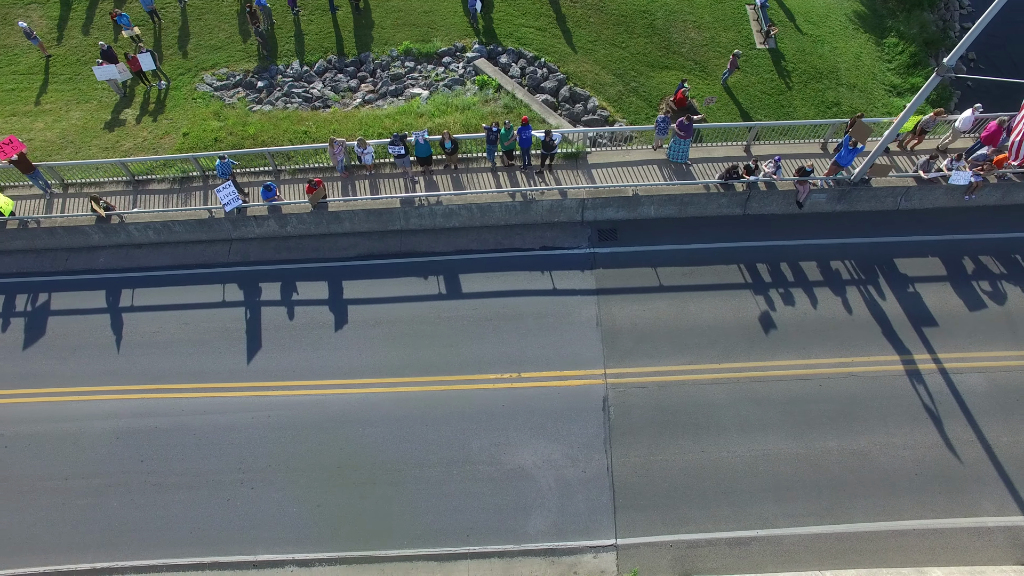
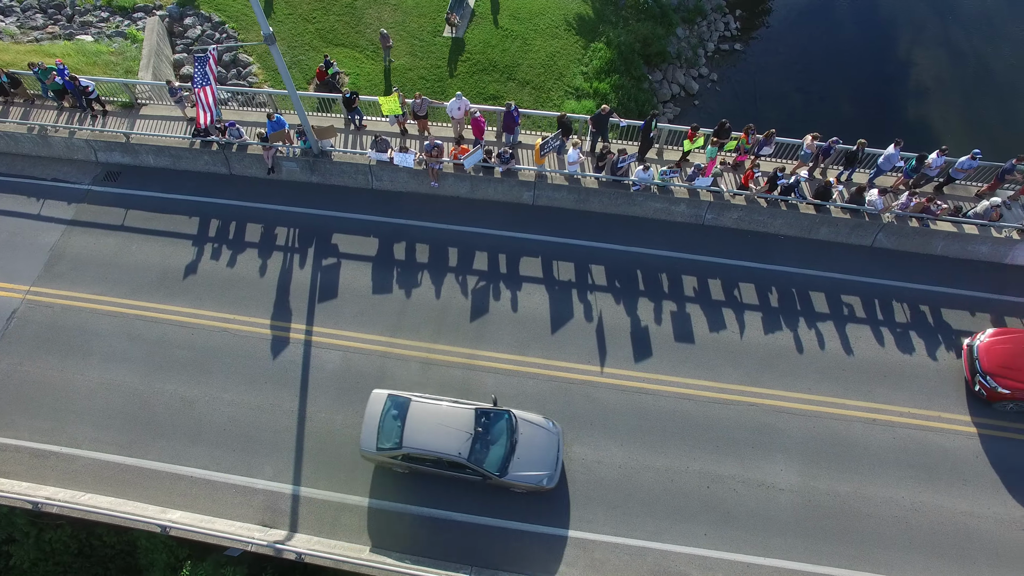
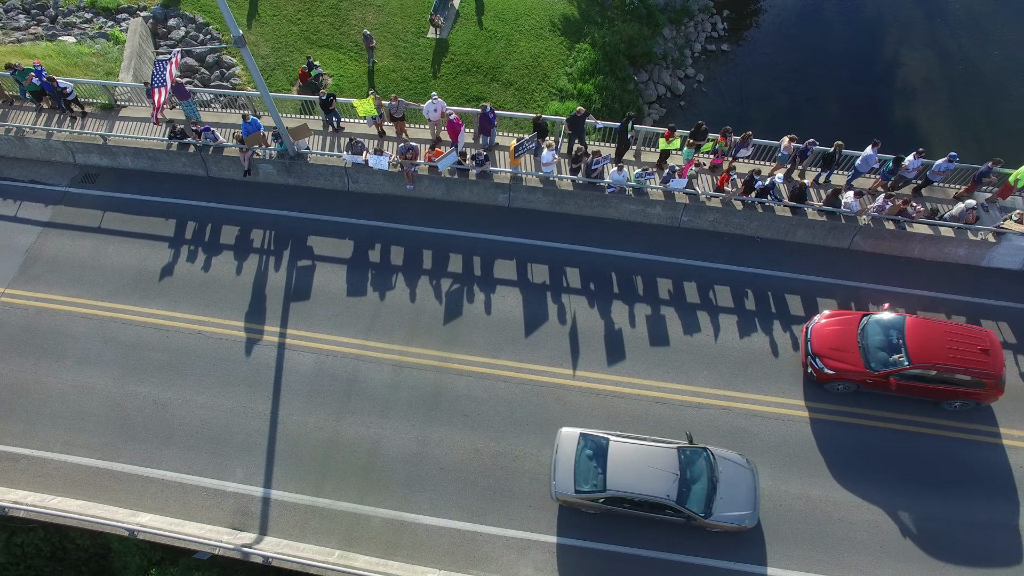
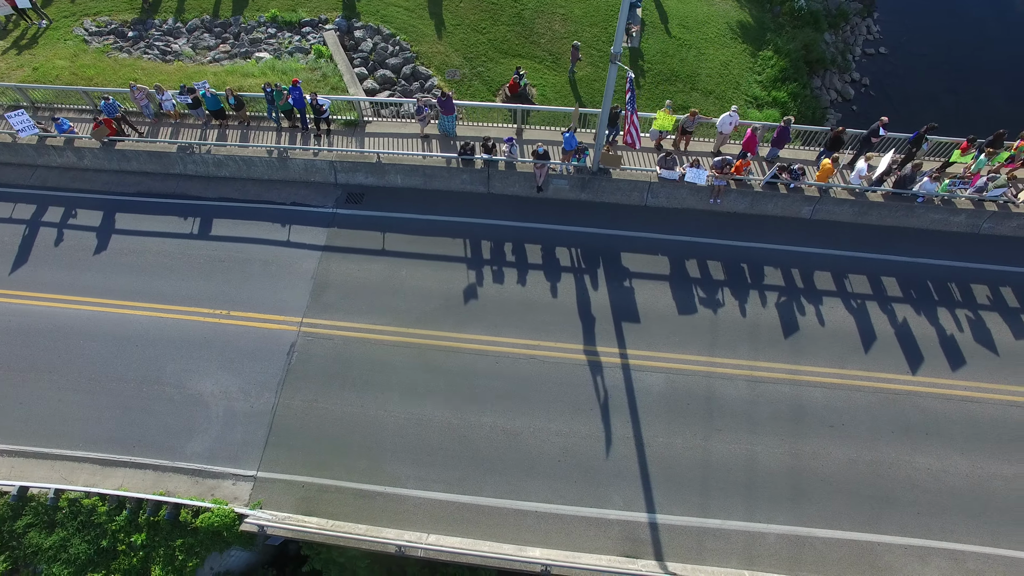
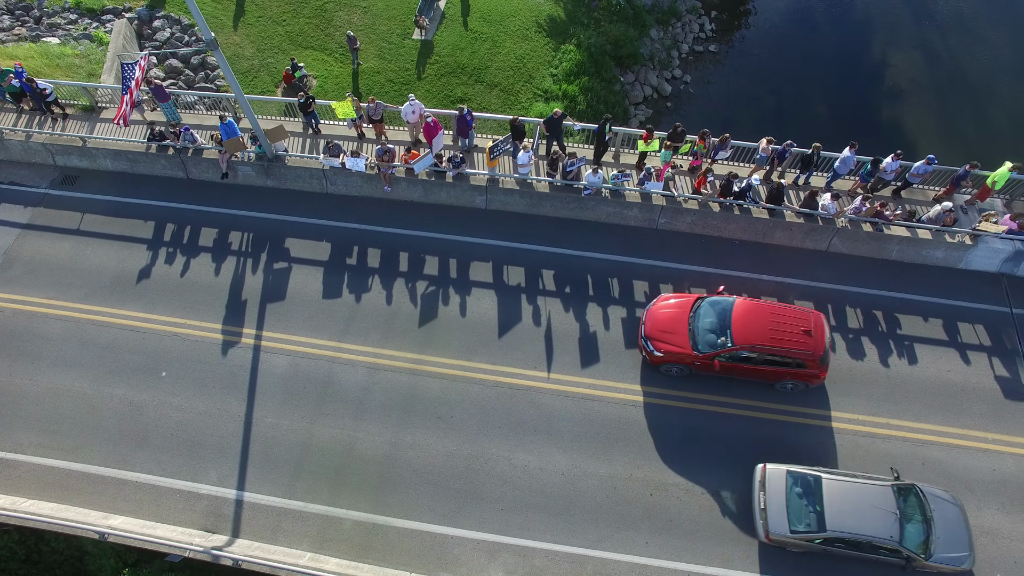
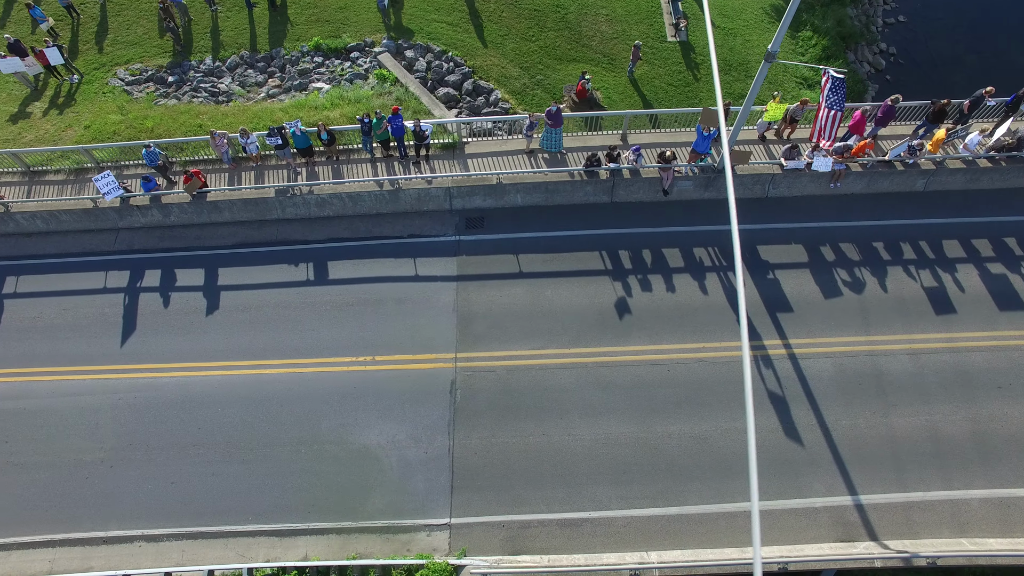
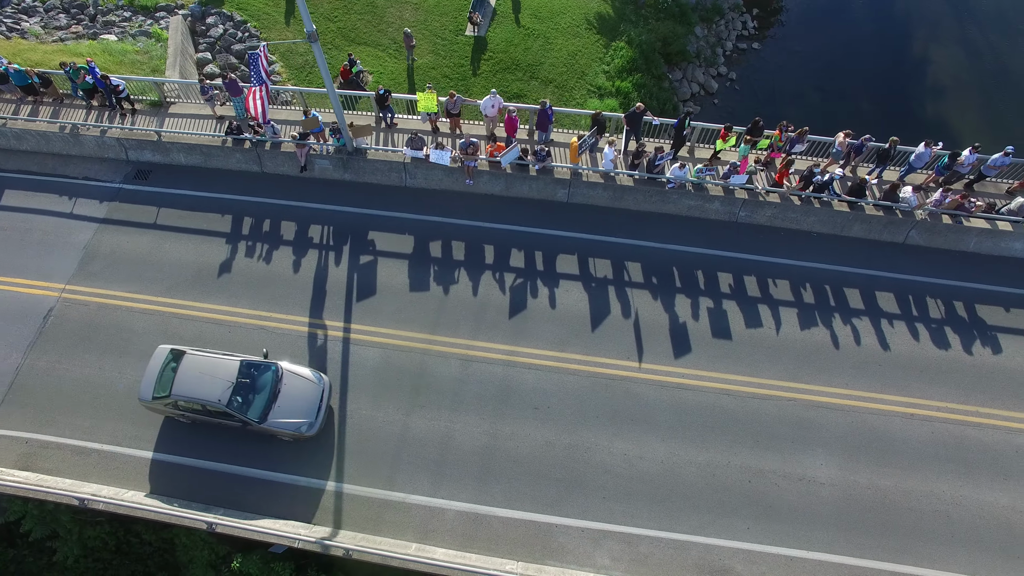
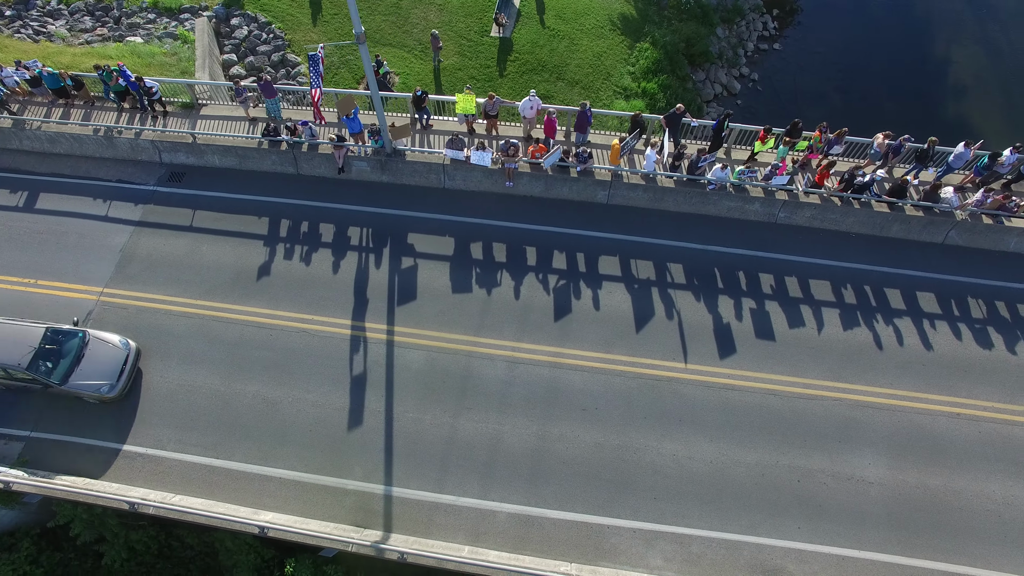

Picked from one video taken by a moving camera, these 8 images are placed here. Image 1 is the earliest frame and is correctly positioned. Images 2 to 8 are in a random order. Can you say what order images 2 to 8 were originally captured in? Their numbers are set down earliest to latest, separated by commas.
6, 4, 8, 7, 2, 3, 5
